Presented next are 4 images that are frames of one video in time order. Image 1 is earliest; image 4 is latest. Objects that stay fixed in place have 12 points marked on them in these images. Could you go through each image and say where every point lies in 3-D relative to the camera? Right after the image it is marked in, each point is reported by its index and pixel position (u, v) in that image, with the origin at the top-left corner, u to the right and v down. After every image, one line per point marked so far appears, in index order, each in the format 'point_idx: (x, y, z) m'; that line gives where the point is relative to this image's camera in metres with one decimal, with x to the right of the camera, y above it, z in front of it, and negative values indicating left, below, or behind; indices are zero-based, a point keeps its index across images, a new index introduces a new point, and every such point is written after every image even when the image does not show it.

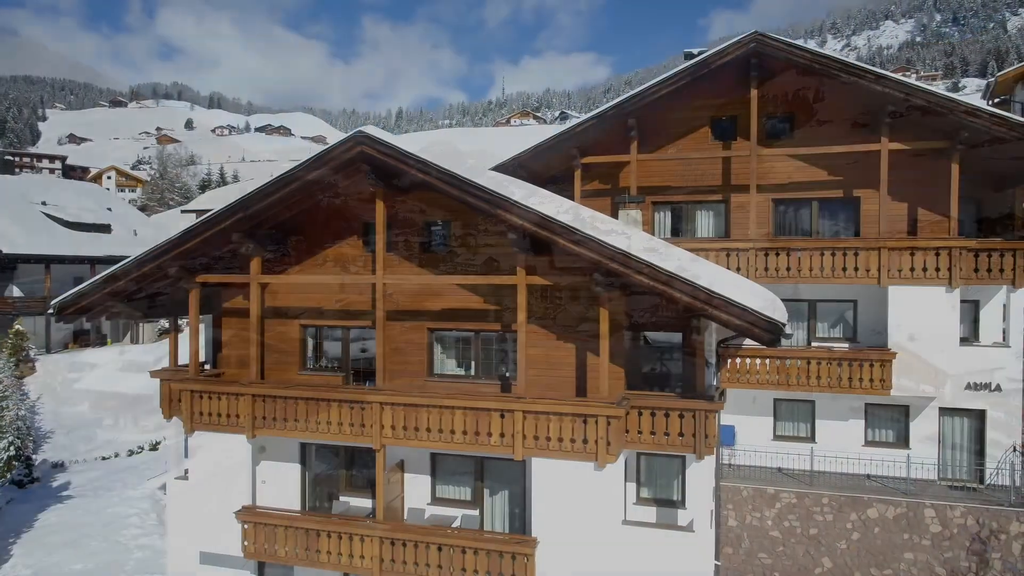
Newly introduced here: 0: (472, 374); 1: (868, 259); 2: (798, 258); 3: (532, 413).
0: (-0.7, -1.5, +12.6) m
1: (+7.3, +0.6, +14.8) m
2: (+6.0, +0.6, +15.2) m
3: (+0.3, -1.9, +11.3) m
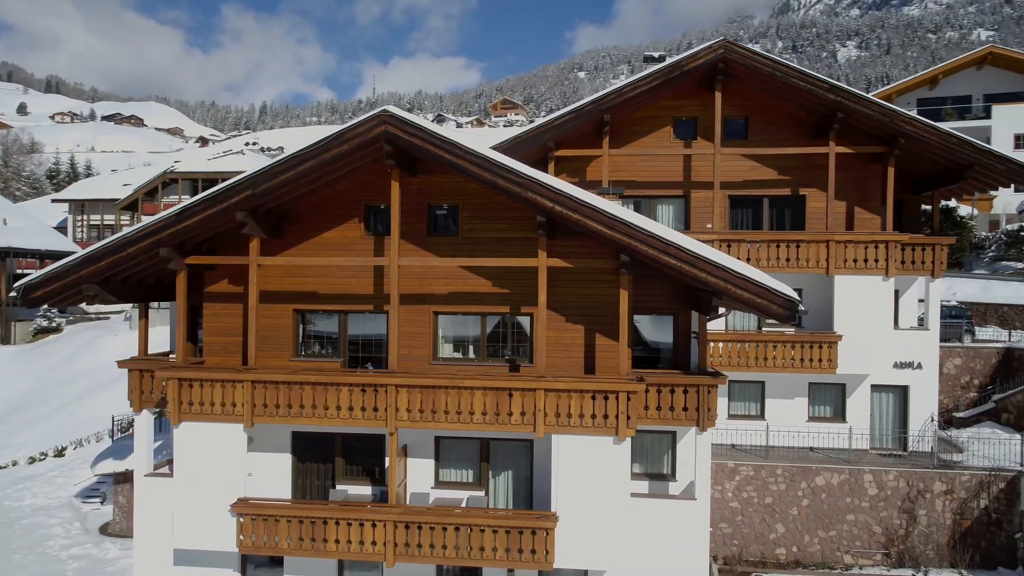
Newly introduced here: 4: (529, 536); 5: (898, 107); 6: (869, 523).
0: (-0.6, -1.2, +12.8) m
1: (+6.9, +0.8, +16.4) m
2: (+5.5, +0.9, +16.5) m
3: (+0.7, -1.7, +11.7) m
4: (+0.3, -4.0, +11.7) m
5: (+8.2, +3.8, +15.4) m
6: (+7.8, -5.1, +16.0) m
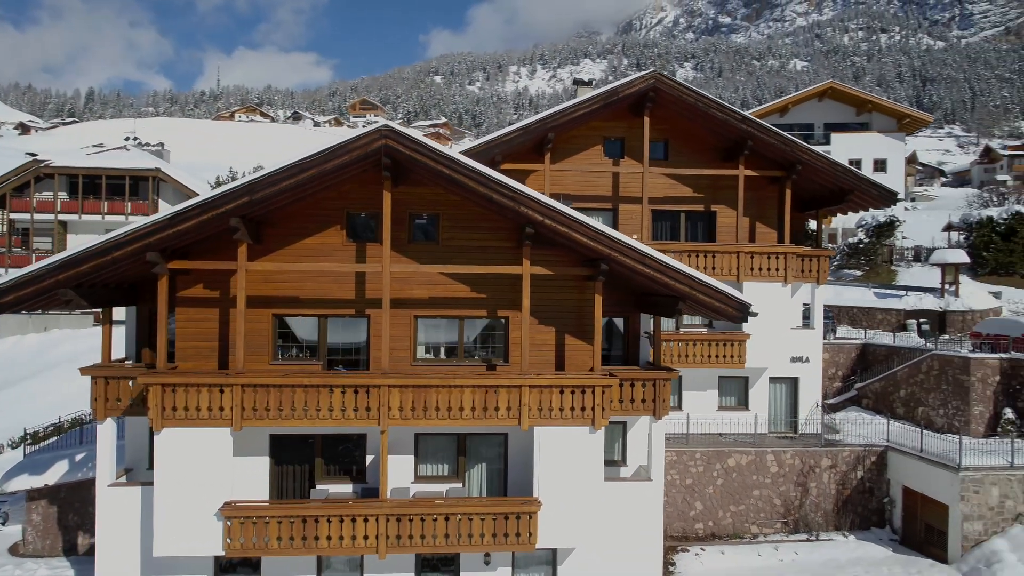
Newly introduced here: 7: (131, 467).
0: (-1.0, -1.3, +13.7) m
1: (+5.5, +0.7, +18.7) m
2: (+4.2, +0.8, +18.6) m
3: (+0.4, -1.7, +12.9) m
4: (0.0, -4.1, +12.7) m
5: (+7.0, +3.7, +18.0) m
6: (+6.6, -5.3, +18.4) m
7: (-7.4, -3.4, +14.1) m
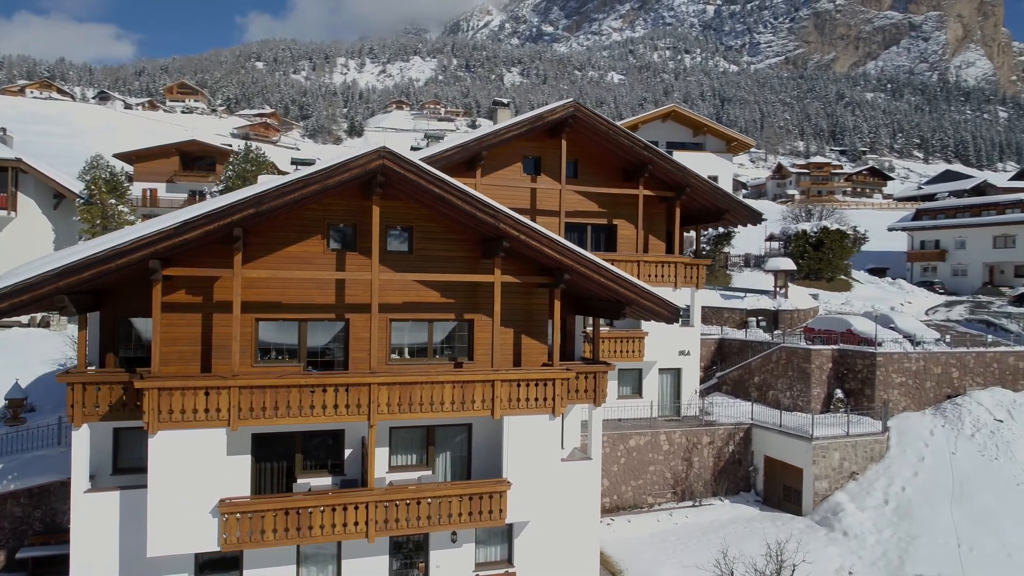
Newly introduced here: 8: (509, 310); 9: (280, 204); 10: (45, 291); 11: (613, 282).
0: (-1.8, -1.4, +15.1) m
1: (+3.5, +0.6, +21.5) m
2: (+2.2, +0.6, +21.0) m
3: (-0.2, -1.9, +14.6) m
4: (-0.5, -4.2, +14.4) m
5: (+5.1, +3.6, +21.2) m
6: (+4.5, -5.4, +21.5) m
7: (-8.0, -3.5, +14.0) m
8: (0.0, -0.5, +15.6) m
9: (-4.0, +1.5, +12.7) m
10: (-7.2, -0.1, +11.3) m
11: (+2.0, +0.1, +14.7) m
